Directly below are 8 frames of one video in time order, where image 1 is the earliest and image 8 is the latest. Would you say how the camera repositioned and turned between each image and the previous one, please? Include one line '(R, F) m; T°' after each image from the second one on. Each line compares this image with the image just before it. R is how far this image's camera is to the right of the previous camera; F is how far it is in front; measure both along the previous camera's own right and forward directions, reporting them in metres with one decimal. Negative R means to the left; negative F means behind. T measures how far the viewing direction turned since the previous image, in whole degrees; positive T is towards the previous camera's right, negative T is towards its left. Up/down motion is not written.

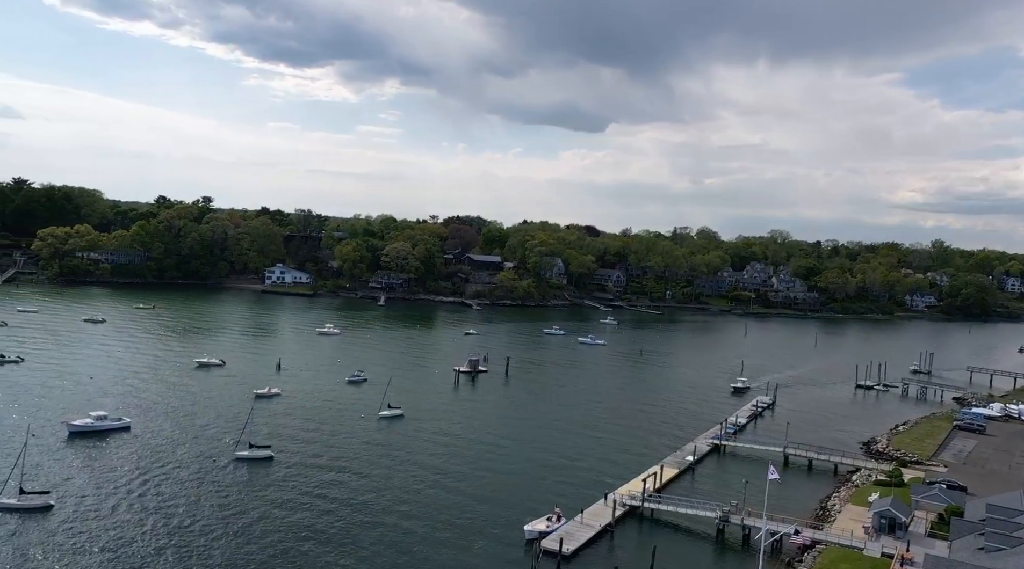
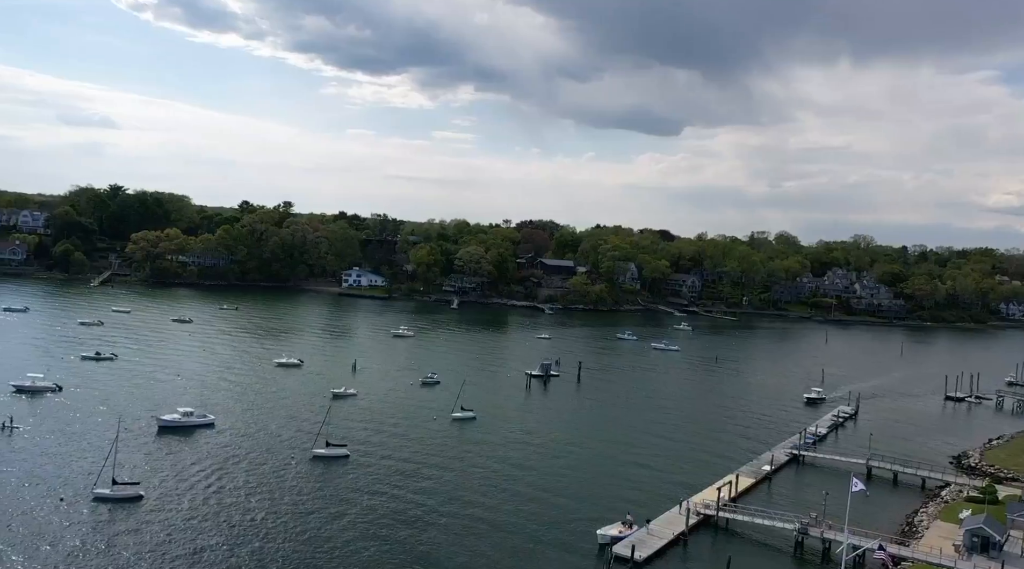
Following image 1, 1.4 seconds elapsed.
(-0.1, +0.2) m; -5°
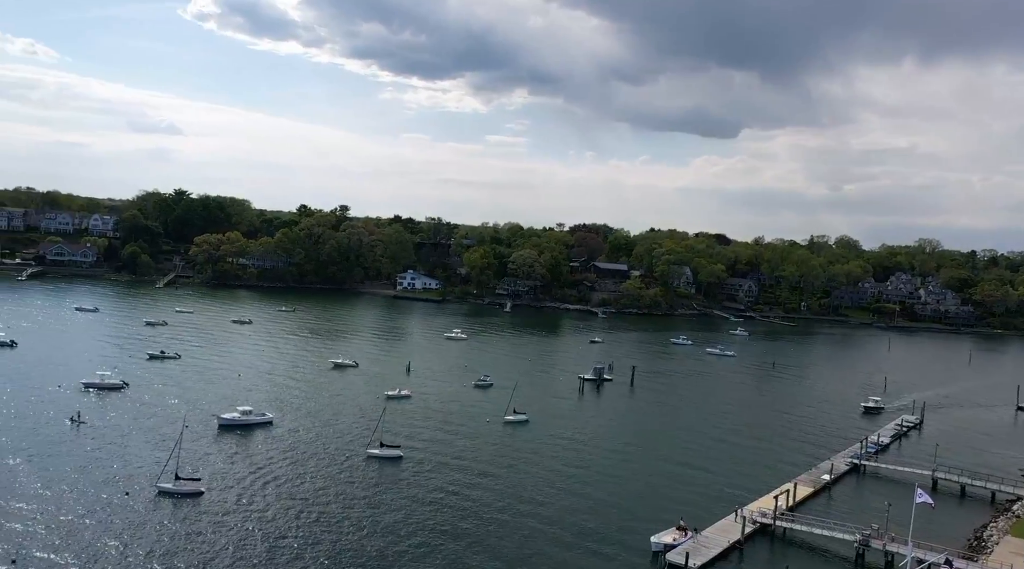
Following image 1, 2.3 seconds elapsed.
(0.0, +0.3) m; -3°
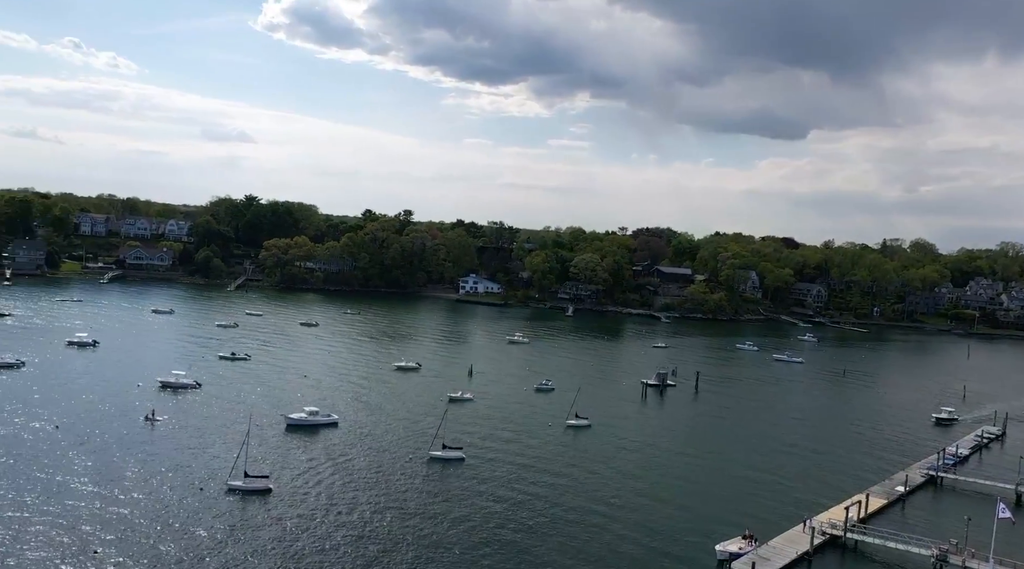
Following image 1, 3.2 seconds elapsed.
(-0.1, +0.3) m; -4°
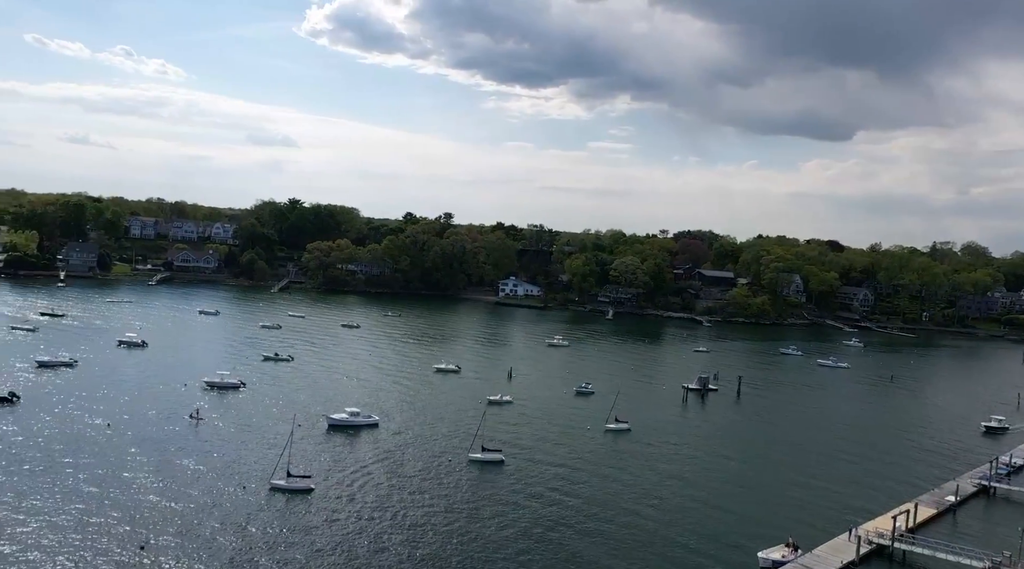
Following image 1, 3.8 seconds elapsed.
(0.0, +0.3) m; -3°
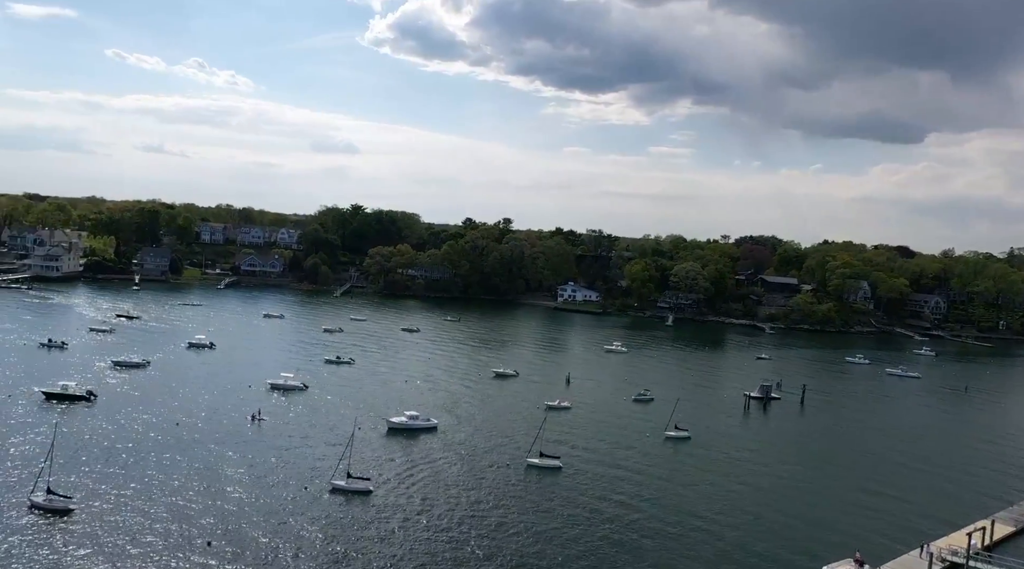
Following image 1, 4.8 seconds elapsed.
(-0.1, +0.4) m; -4°
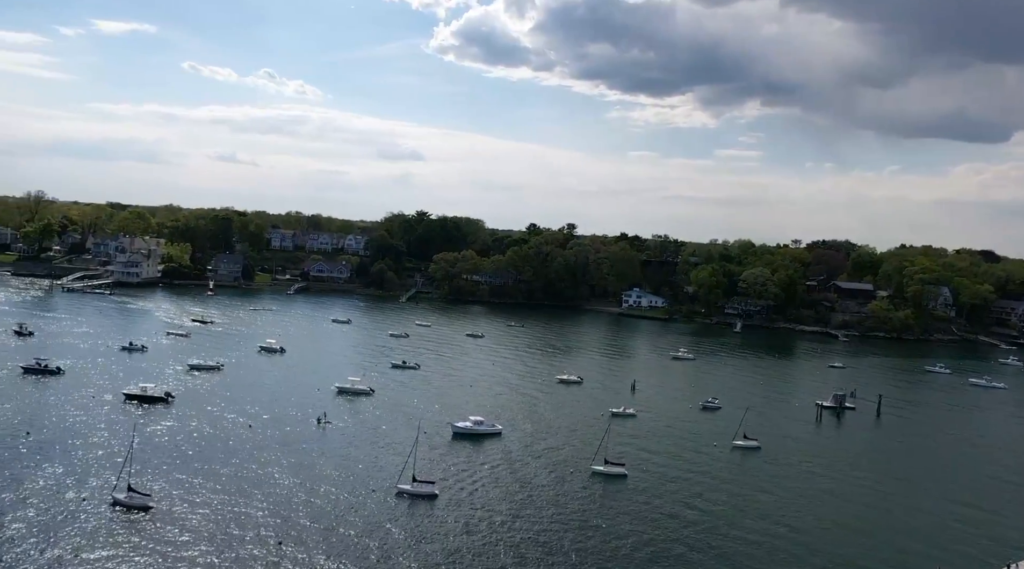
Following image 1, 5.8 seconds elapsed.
(-0.1, +1.0) m; -4°
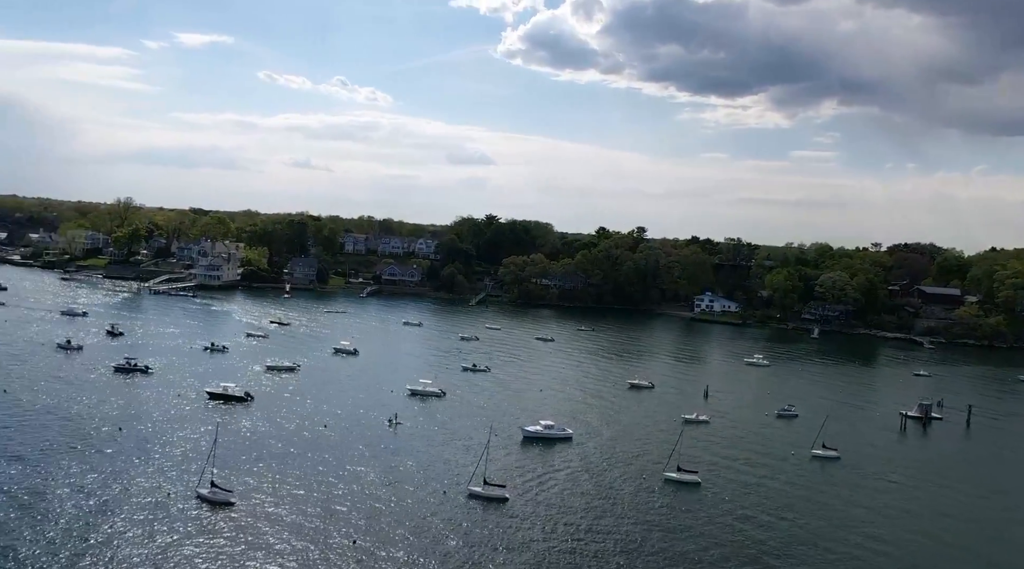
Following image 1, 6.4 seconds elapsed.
(-0.4, +0.4) m; -4°
